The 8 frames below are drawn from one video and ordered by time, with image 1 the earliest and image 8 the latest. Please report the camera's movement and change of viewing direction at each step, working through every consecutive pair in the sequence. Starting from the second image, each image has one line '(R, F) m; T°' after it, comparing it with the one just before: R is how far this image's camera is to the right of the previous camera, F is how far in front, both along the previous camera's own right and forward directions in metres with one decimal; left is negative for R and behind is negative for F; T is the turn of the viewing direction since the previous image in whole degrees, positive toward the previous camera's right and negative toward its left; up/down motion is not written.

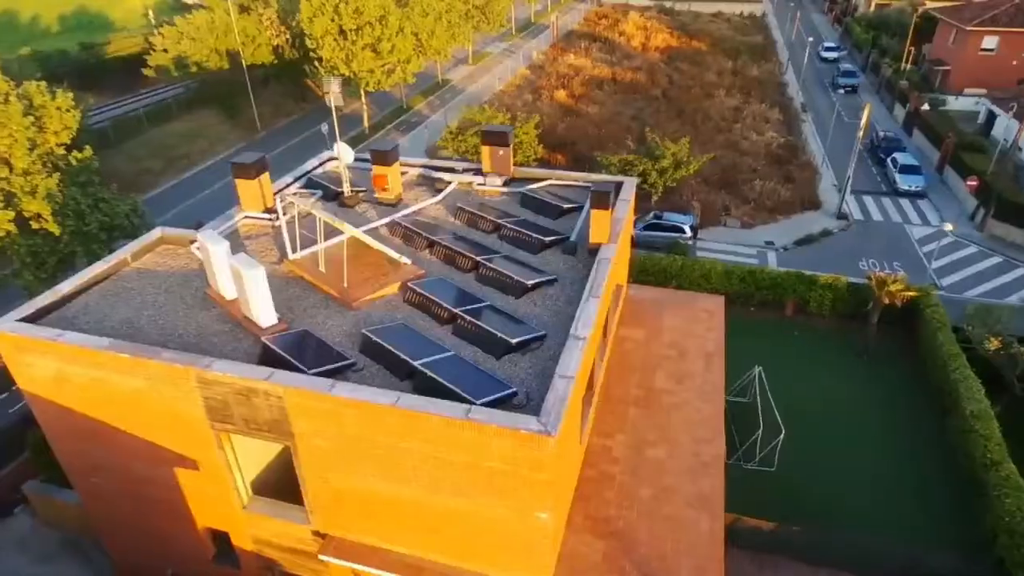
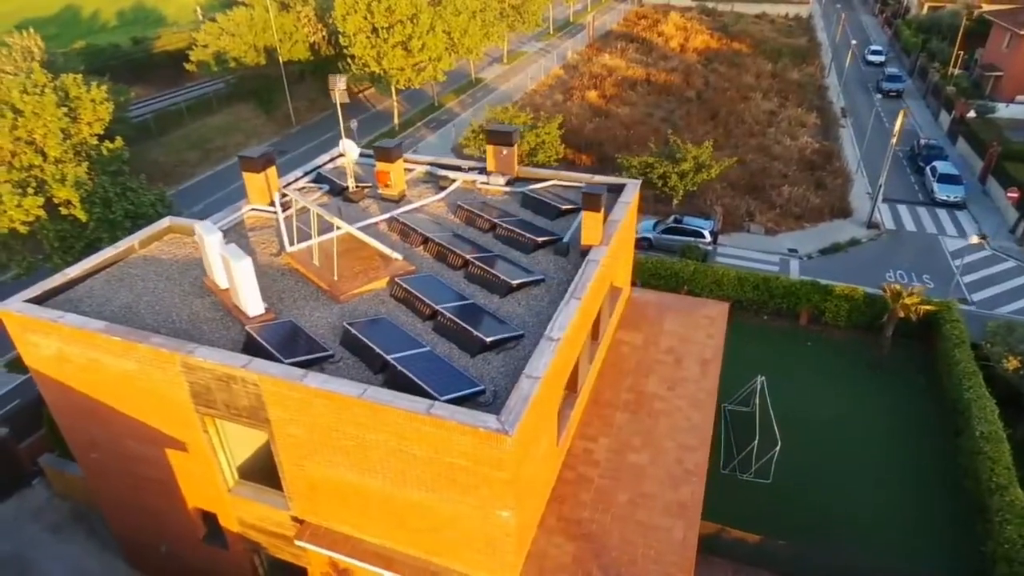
(+1.1, 0.0) m; -4°
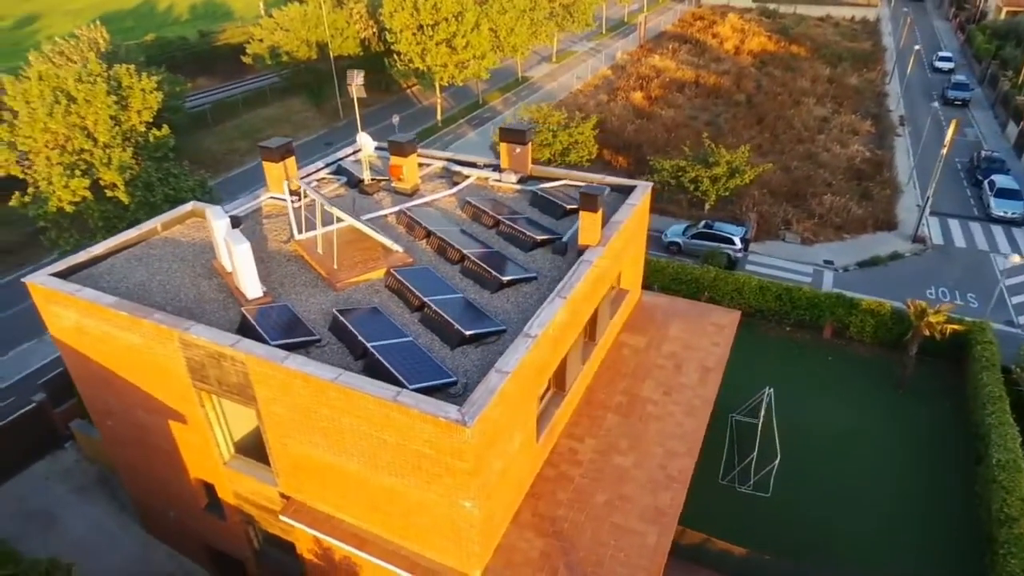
(+1.2, -0.1) m; -5°
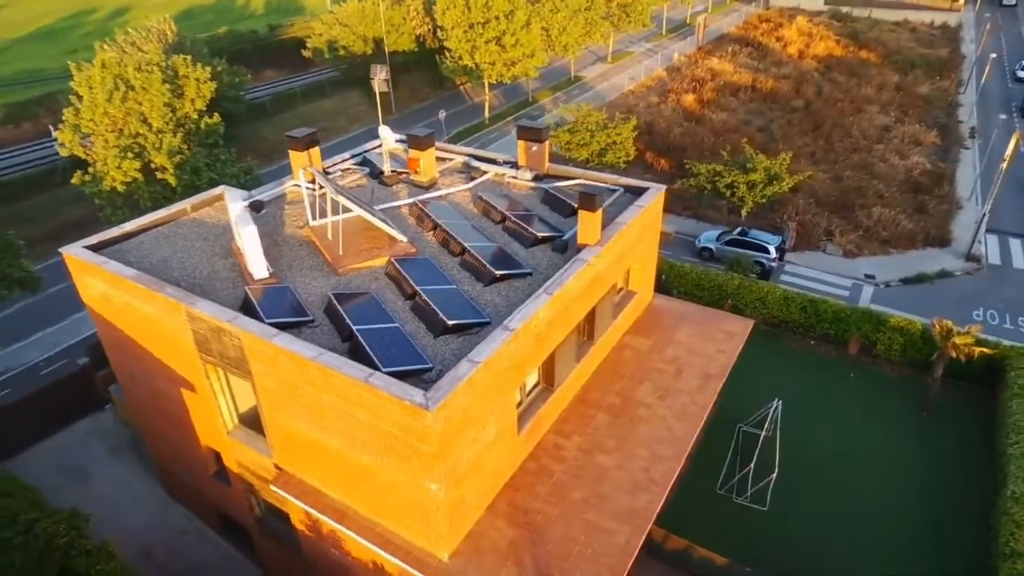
(+1.3, -0.2) m; -5°
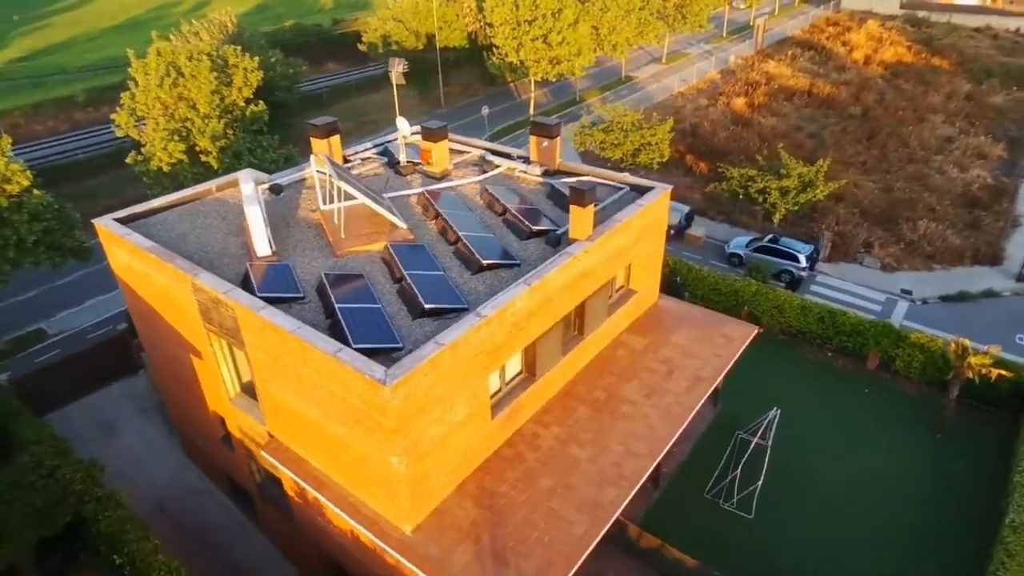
(+1.5, -0.2) m; -5°
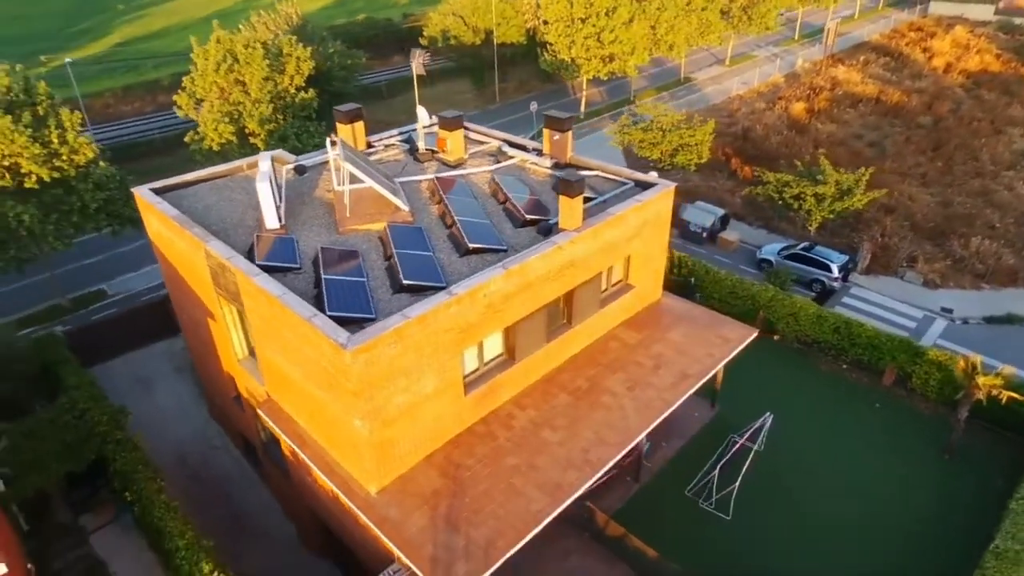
(+1.8, -0.4) m; -6°
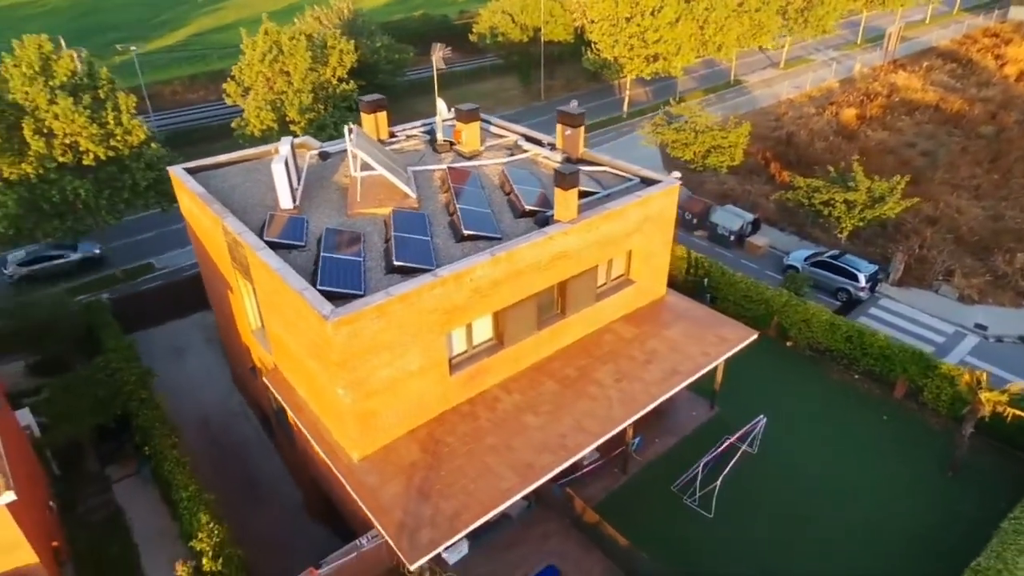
(+1.4, -0.4) m; -5°
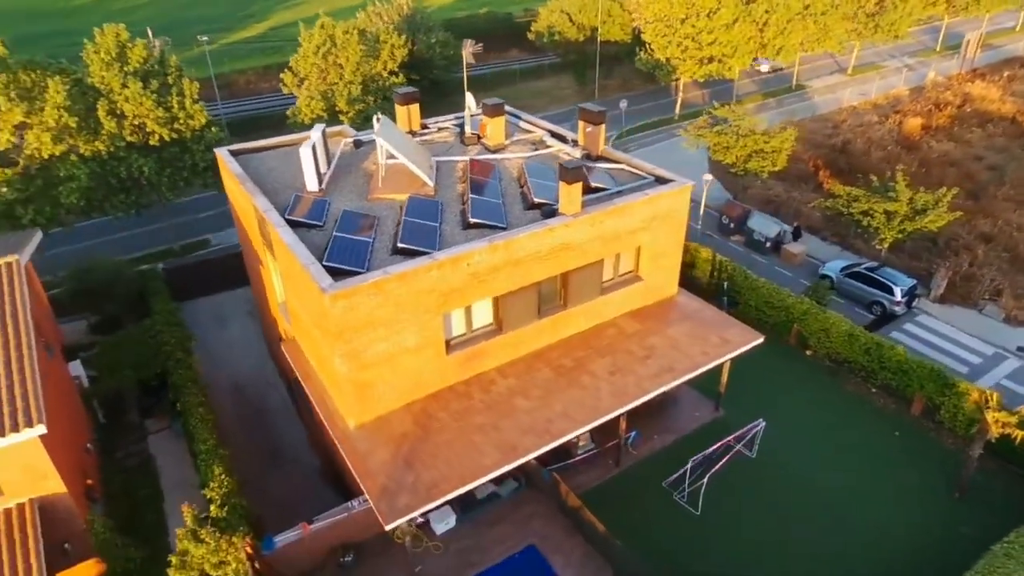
(+1.4, -0.5) m; -6°
